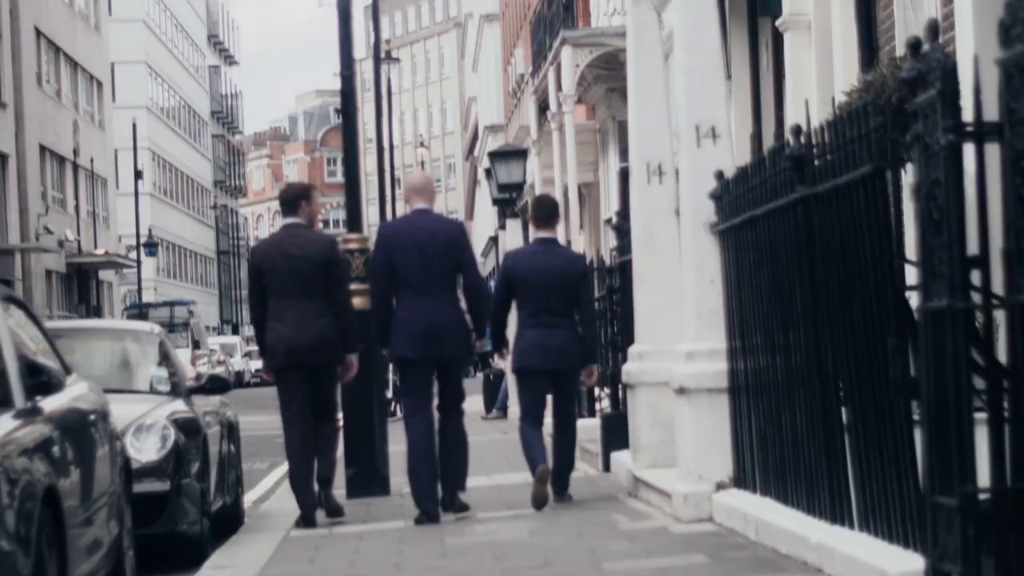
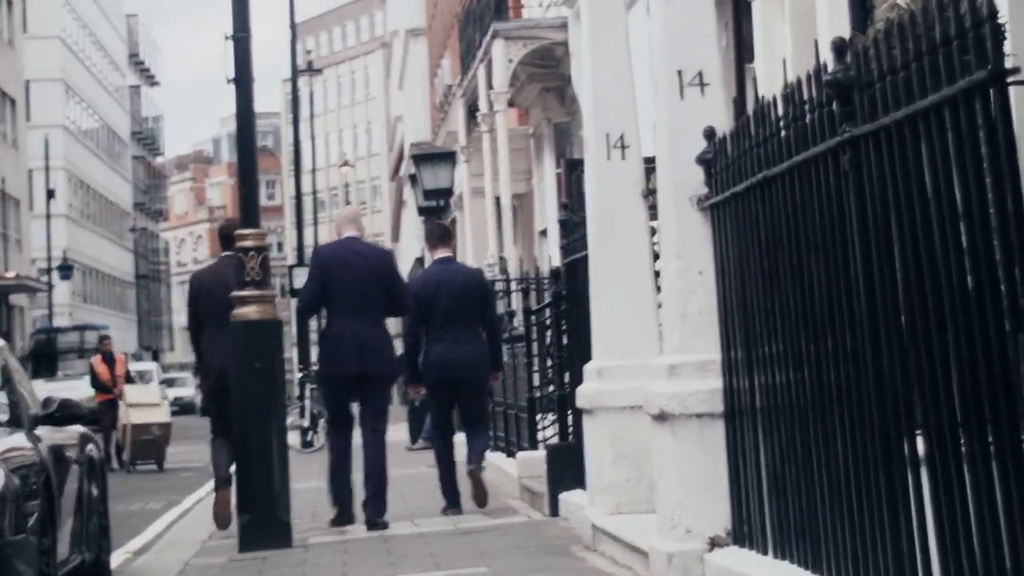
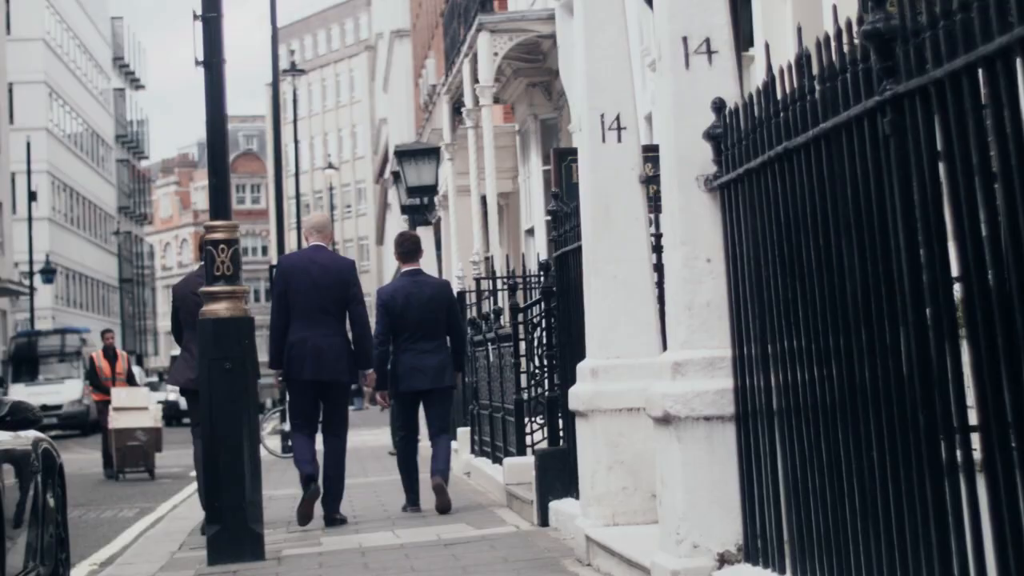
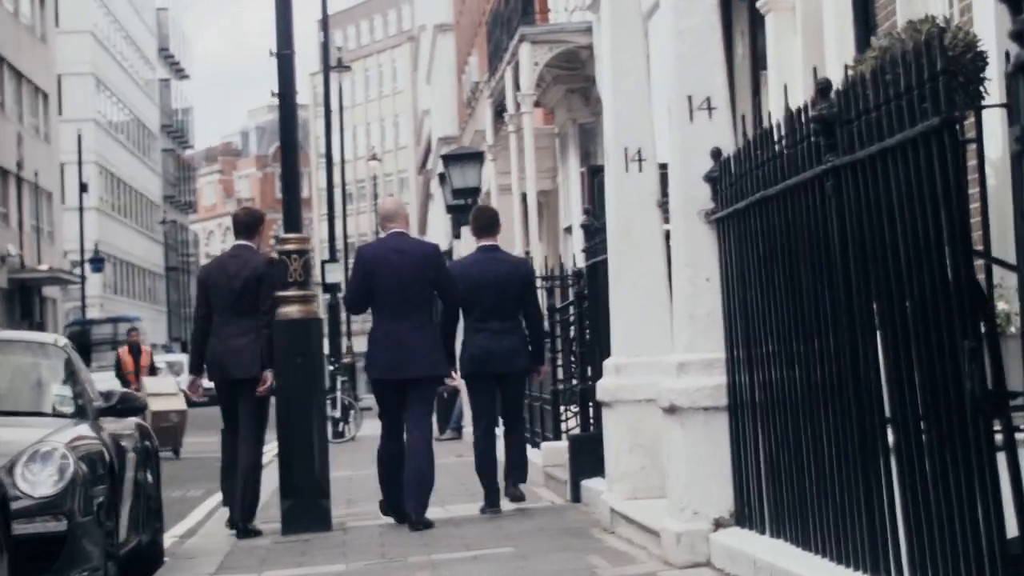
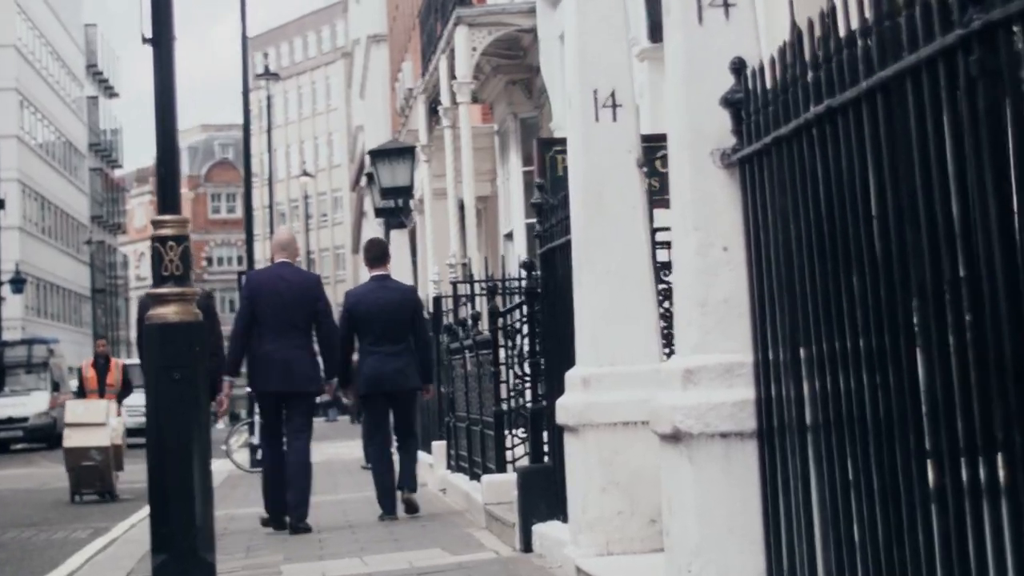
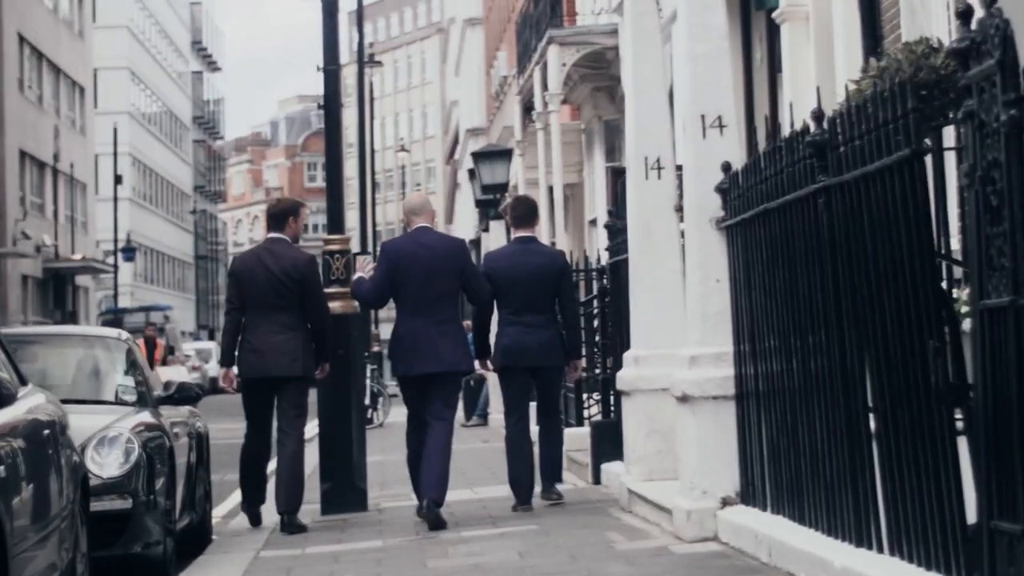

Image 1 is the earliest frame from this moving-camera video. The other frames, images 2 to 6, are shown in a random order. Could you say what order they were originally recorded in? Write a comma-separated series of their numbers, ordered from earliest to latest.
6, 4, 2, 3, 5
